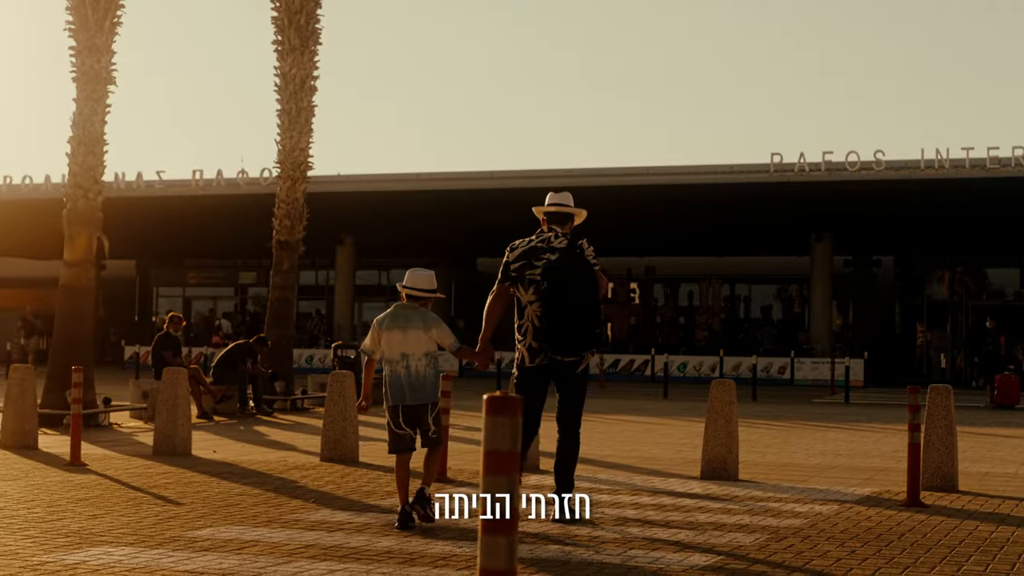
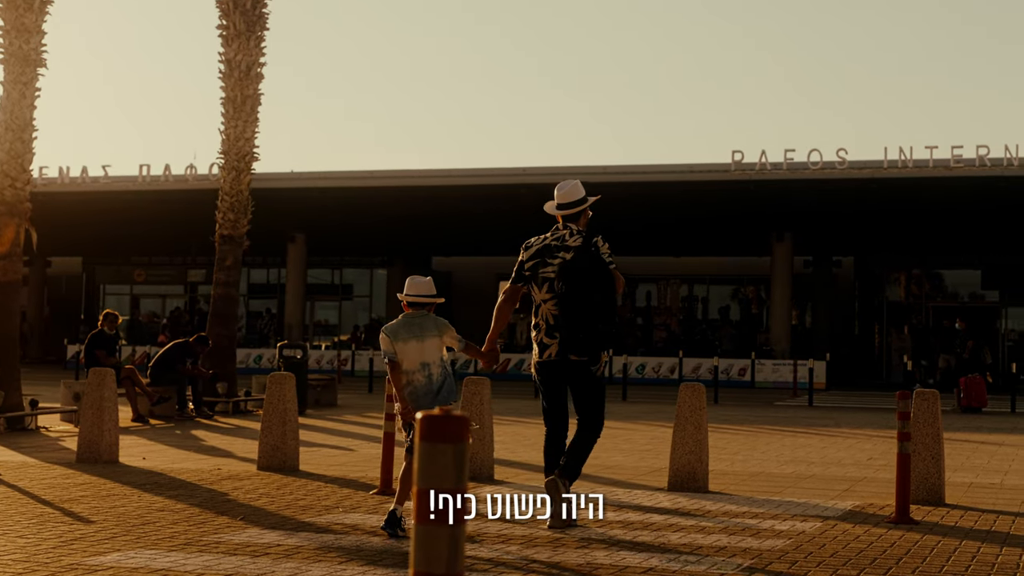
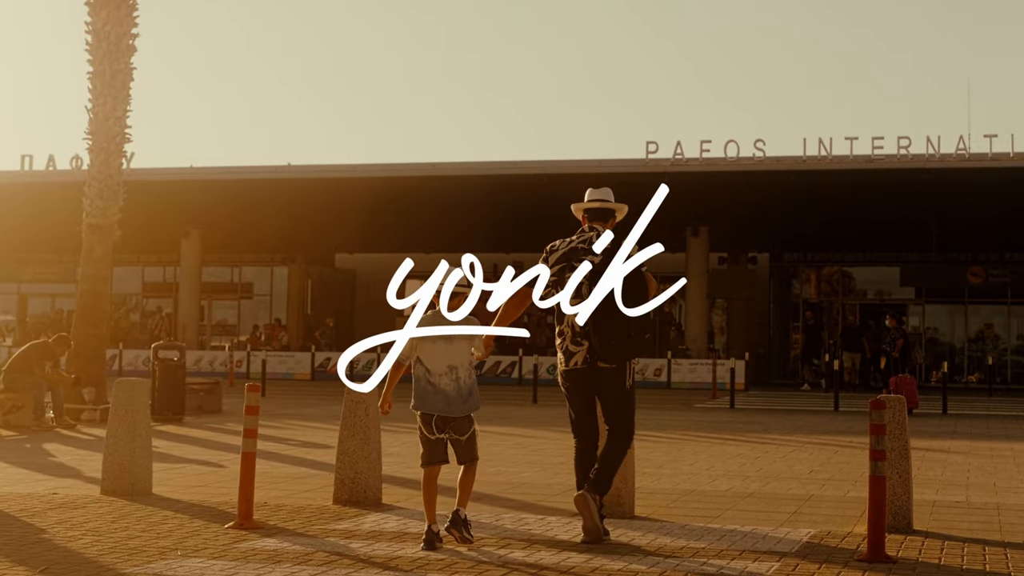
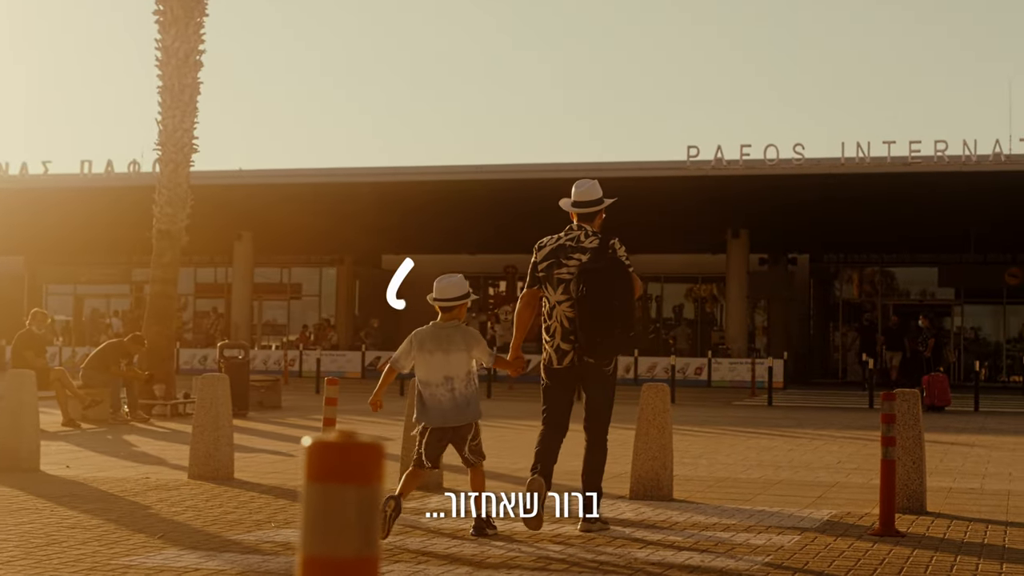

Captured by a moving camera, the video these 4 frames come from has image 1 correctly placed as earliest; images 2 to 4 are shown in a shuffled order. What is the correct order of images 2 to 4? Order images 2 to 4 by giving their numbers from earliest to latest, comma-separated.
2, 4, 3
